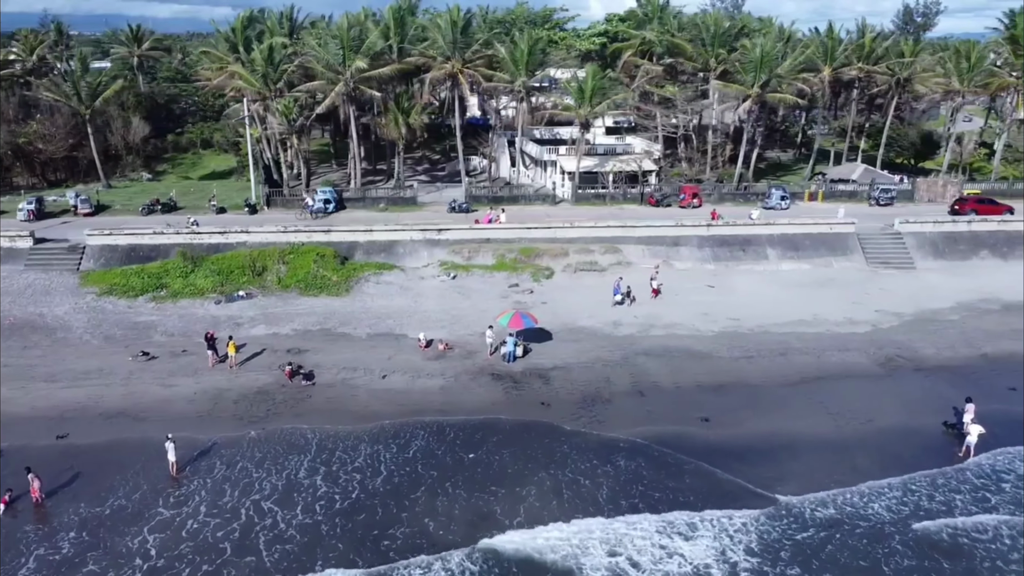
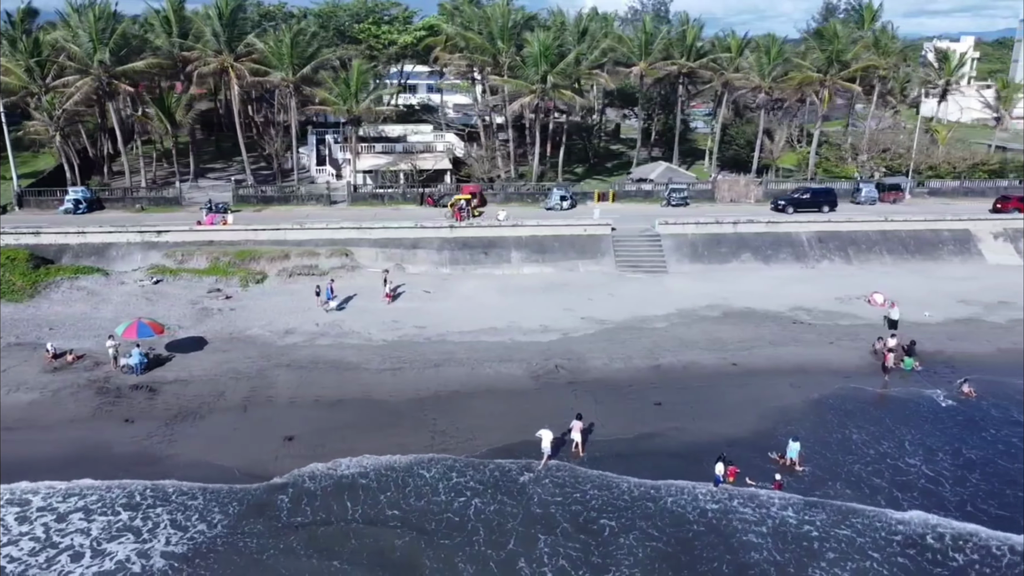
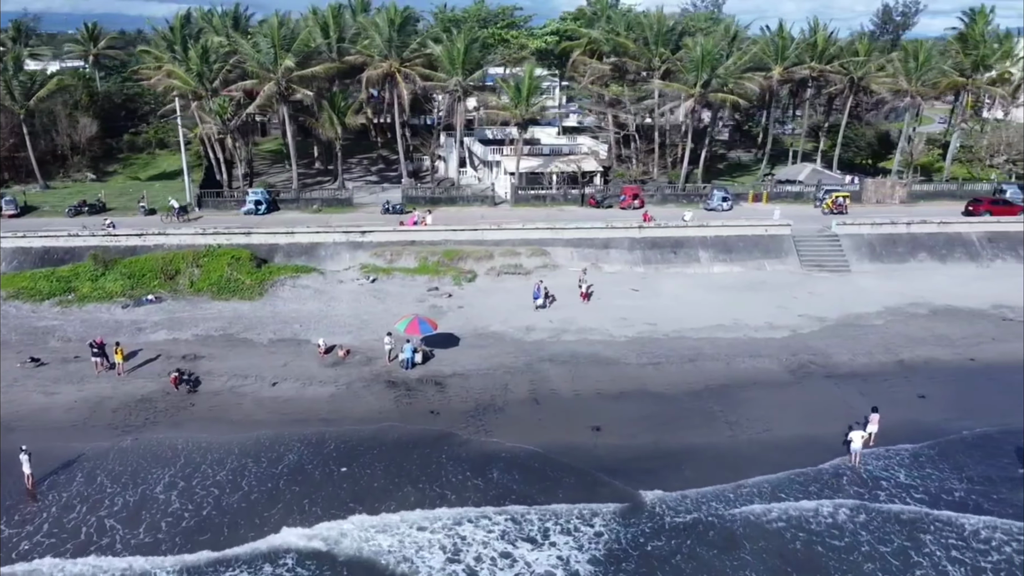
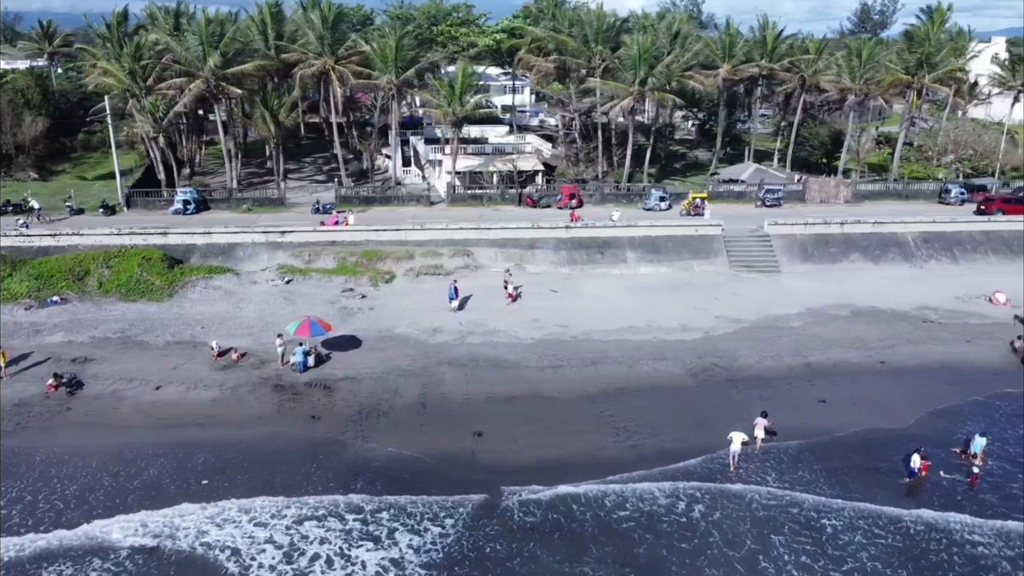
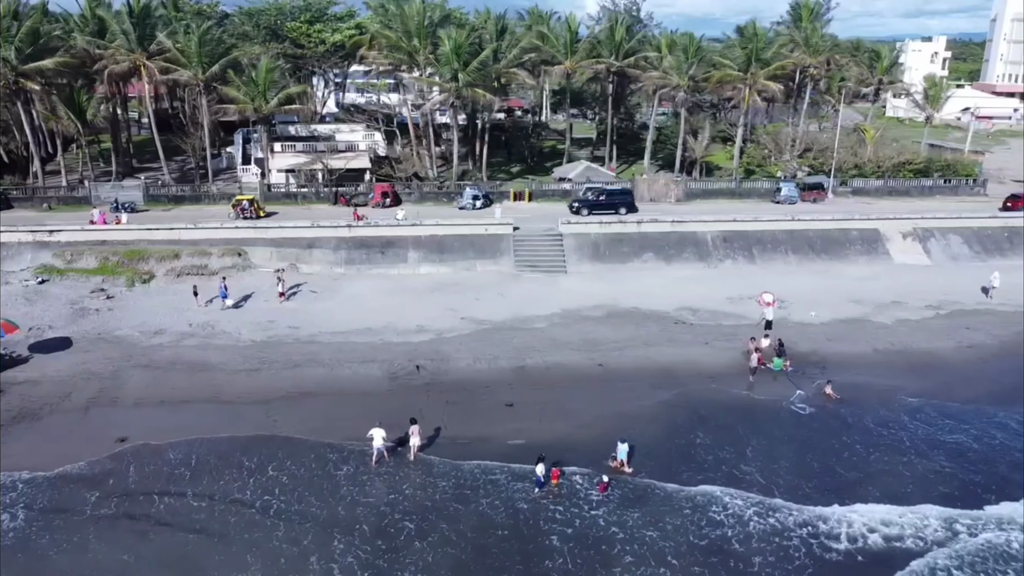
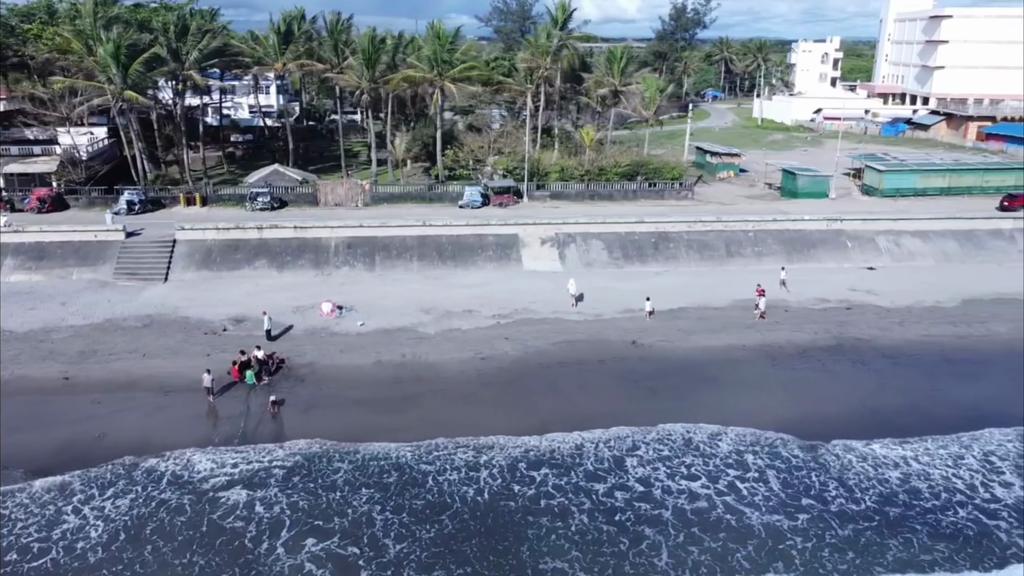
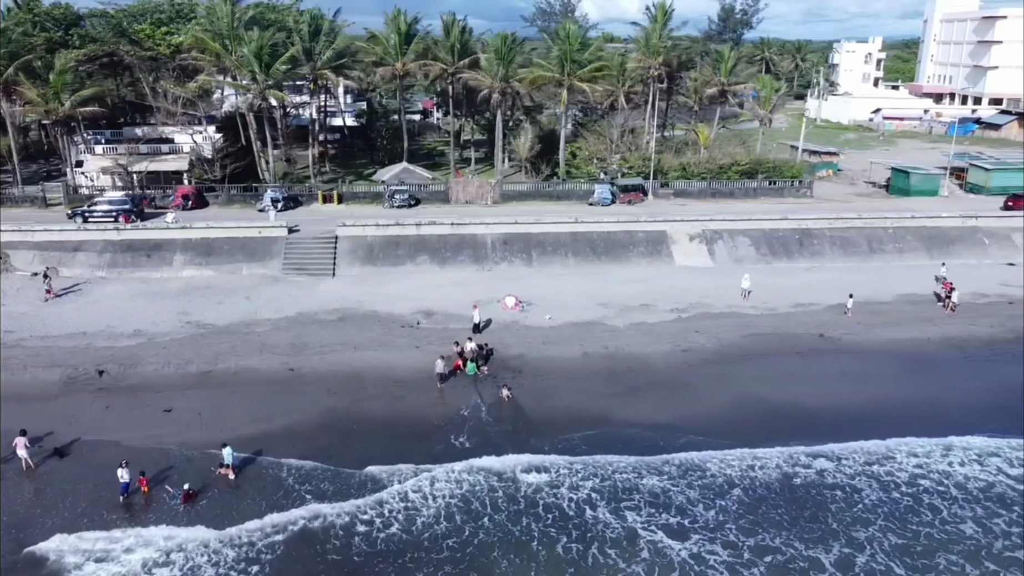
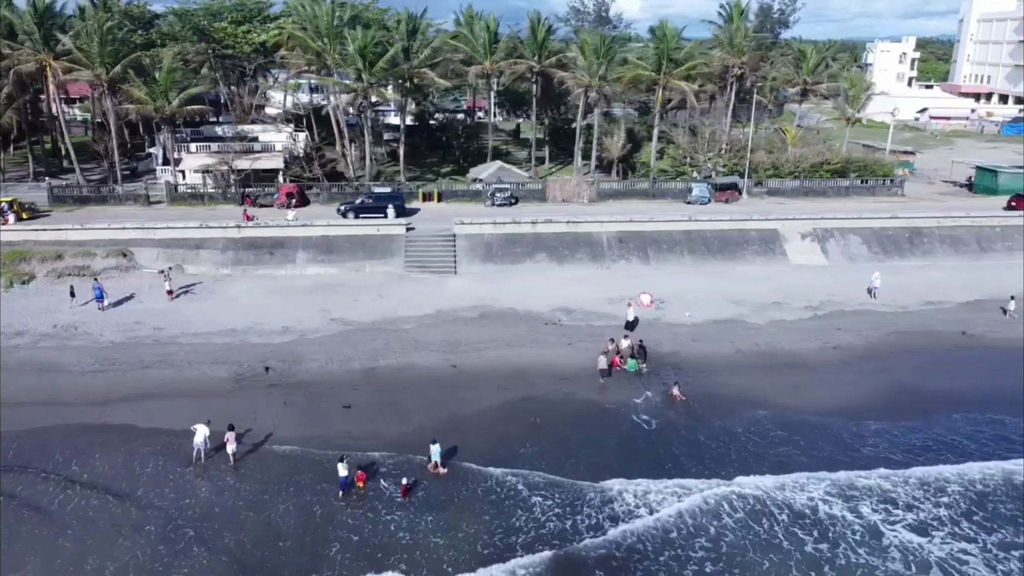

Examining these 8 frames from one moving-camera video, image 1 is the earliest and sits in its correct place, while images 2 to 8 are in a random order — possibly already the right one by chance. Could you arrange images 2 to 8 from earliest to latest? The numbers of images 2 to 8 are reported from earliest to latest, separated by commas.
3, 4, 2, 5, 8, 7, 6
